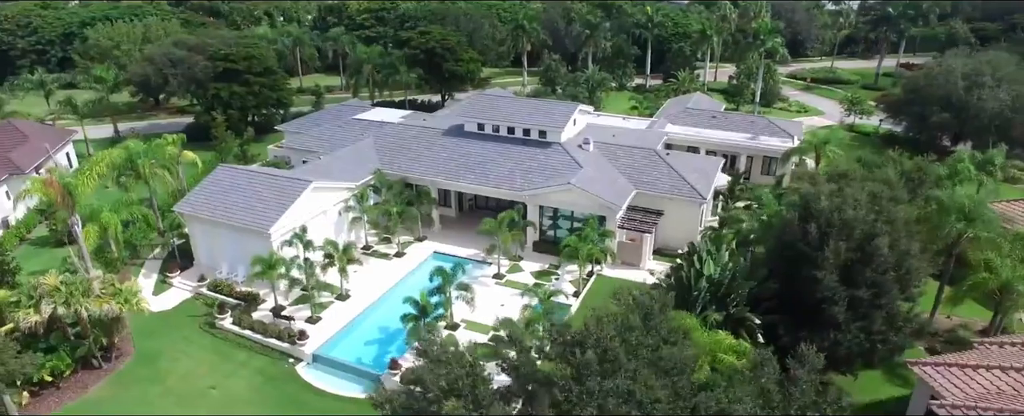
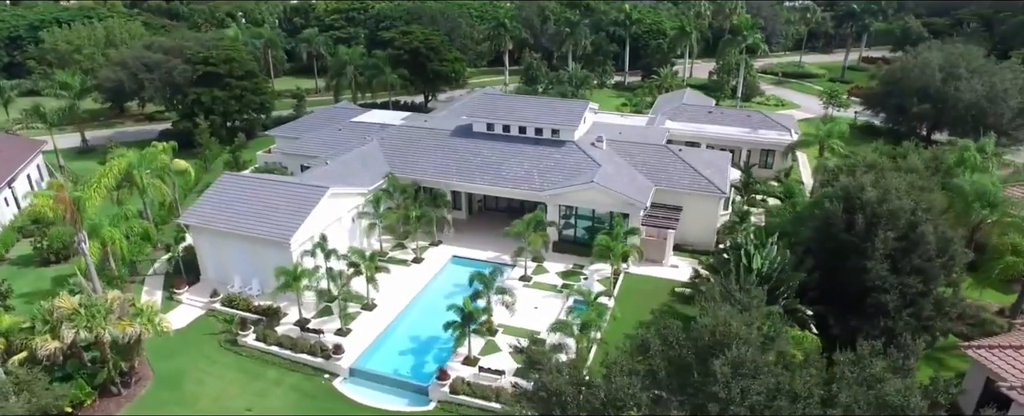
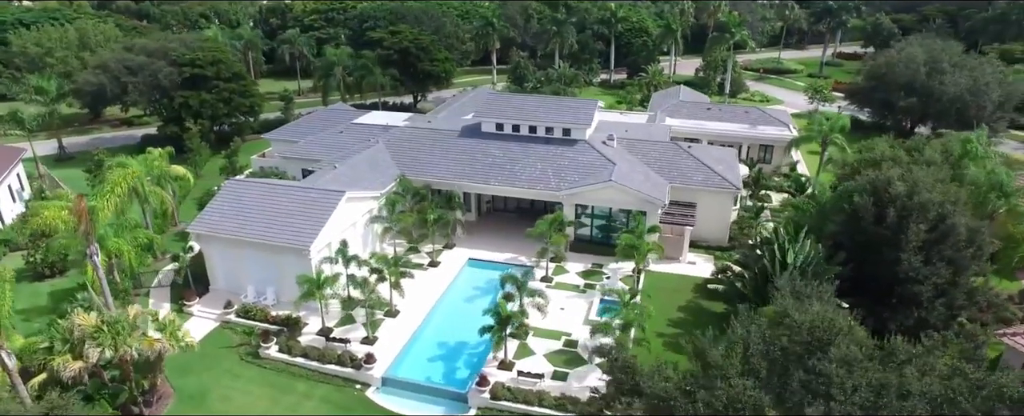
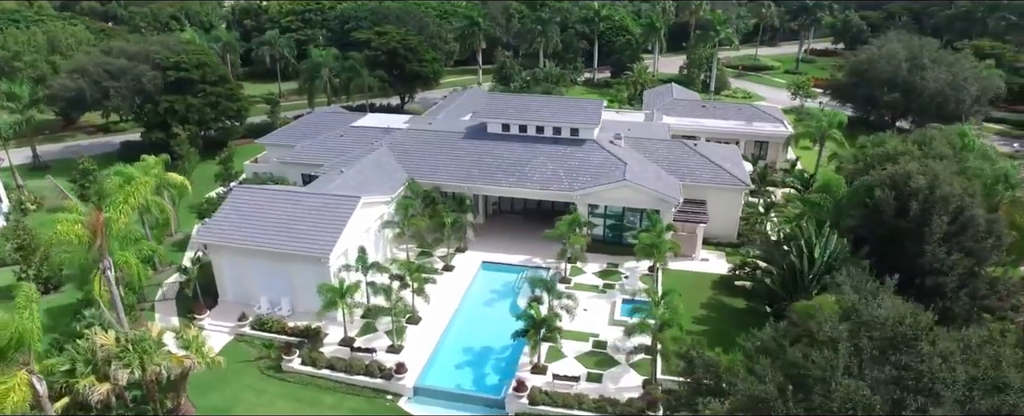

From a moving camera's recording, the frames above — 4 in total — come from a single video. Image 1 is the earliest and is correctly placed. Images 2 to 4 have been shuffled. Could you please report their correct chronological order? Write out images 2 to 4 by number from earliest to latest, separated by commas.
2, 3, 4
